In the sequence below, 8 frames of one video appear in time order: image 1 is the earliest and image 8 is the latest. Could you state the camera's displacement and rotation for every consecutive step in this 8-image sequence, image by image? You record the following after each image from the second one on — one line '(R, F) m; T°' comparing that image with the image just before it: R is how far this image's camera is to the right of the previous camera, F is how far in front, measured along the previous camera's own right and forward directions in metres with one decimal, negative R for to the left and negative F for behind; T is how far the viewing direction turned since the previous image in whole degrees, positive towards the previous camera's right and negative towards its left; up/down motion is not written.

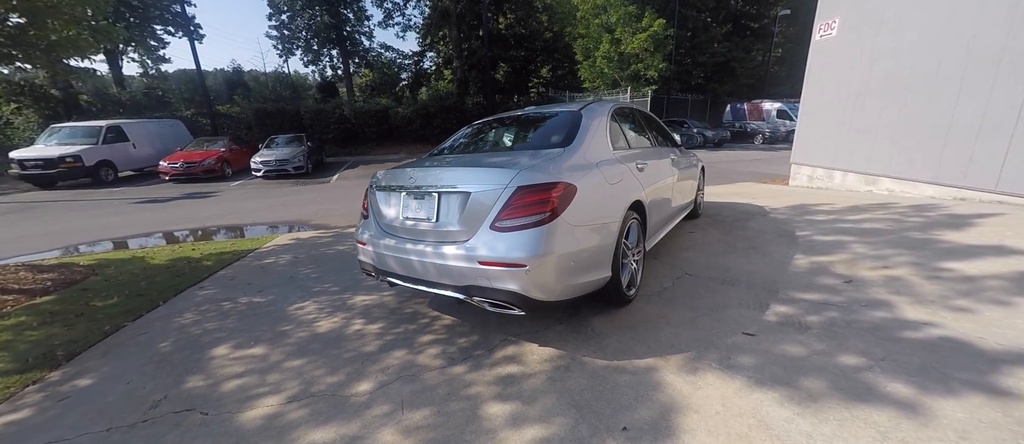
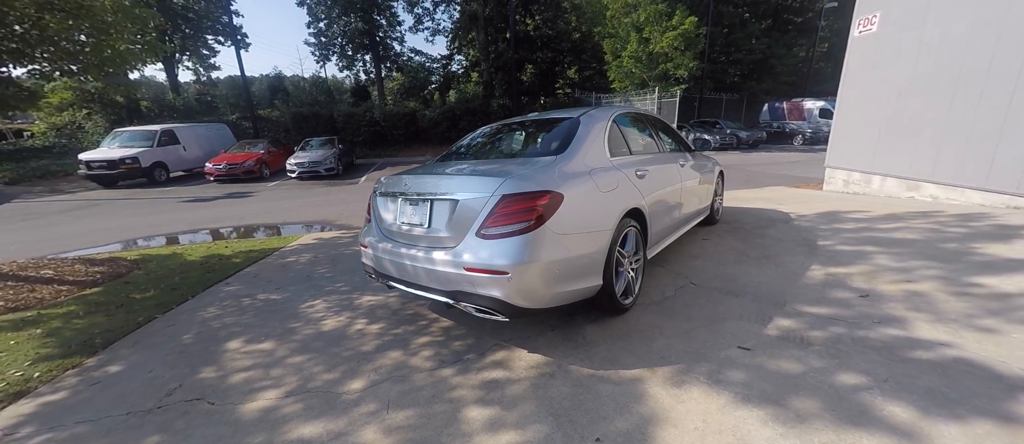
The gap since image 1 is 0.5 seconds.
(+0.3, 0.0) m; -5°
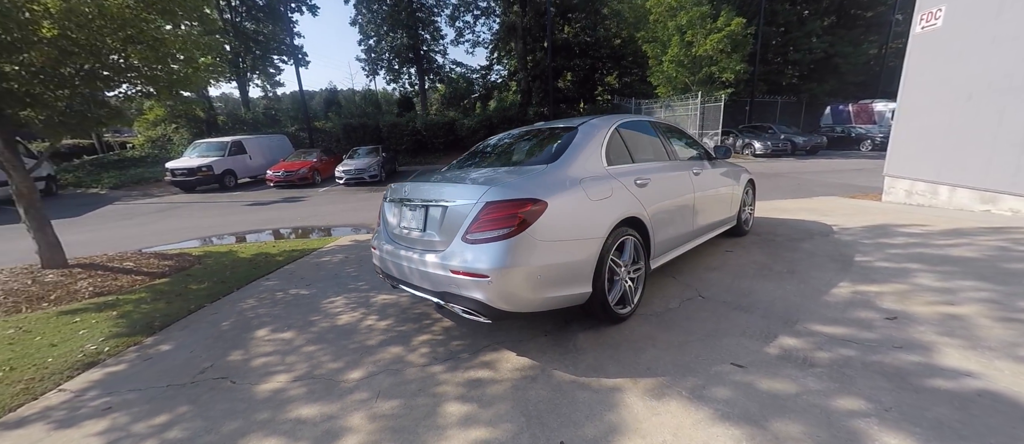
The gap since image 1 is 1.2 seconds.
(+0.4, -0.1) m; -7°
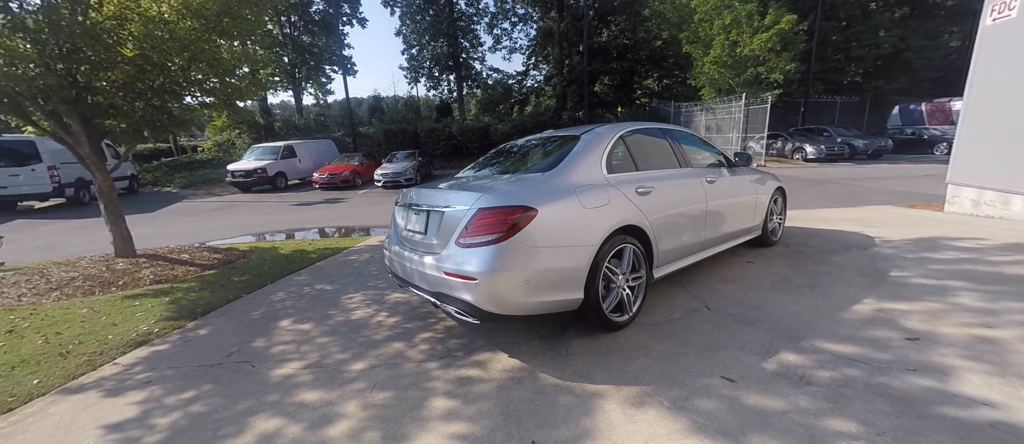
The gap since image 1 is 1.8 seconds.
(+0.3, -0.1) m; -6°
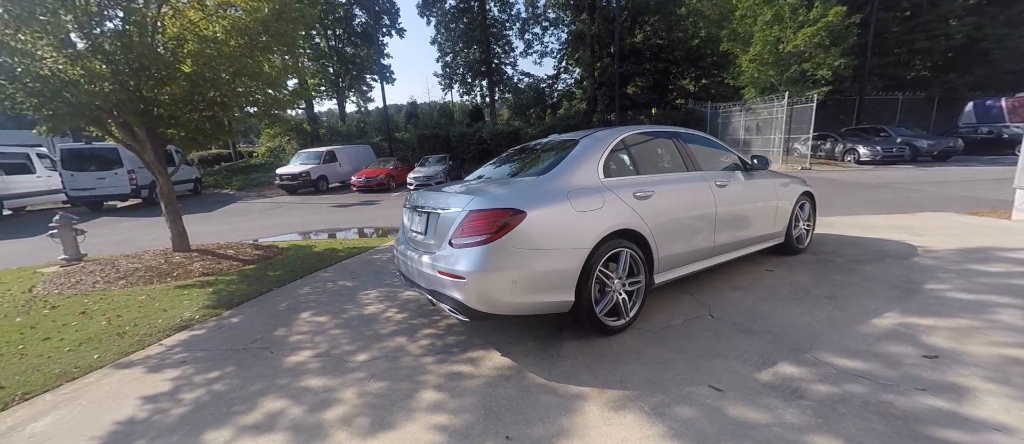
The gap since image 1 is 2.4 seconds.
(+0.3, -0.1) m; -6°
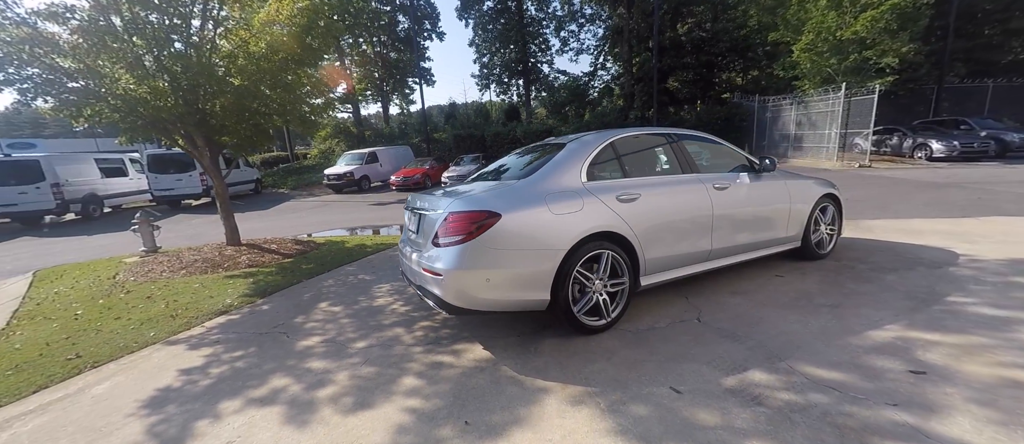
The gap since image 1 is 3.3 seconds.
(+0.5, -0.1) m; -7°
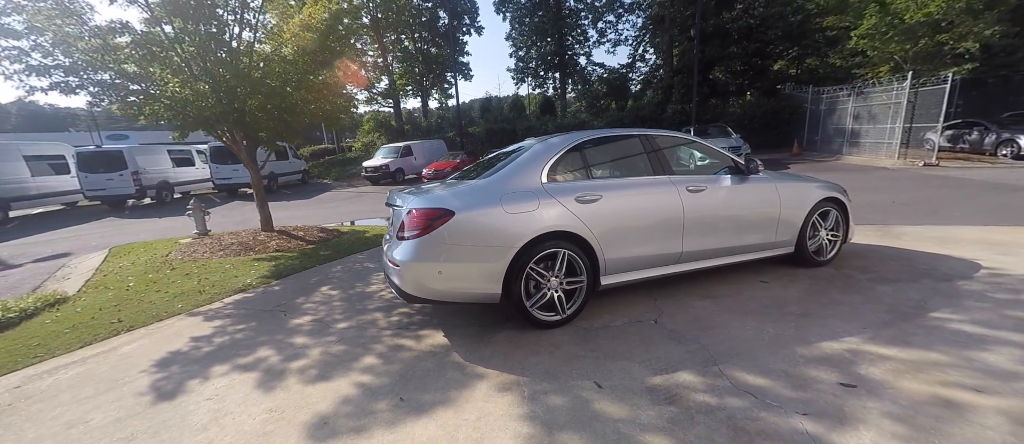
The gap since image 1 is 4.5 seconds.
(+0.7, -0.1) m; -7°
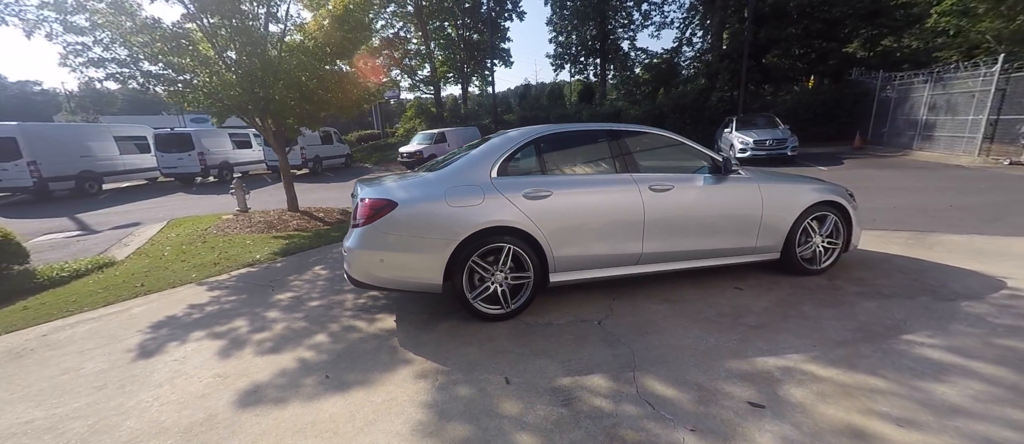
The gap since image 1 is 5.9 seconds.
(+0.9, 0.0) m; -8°
